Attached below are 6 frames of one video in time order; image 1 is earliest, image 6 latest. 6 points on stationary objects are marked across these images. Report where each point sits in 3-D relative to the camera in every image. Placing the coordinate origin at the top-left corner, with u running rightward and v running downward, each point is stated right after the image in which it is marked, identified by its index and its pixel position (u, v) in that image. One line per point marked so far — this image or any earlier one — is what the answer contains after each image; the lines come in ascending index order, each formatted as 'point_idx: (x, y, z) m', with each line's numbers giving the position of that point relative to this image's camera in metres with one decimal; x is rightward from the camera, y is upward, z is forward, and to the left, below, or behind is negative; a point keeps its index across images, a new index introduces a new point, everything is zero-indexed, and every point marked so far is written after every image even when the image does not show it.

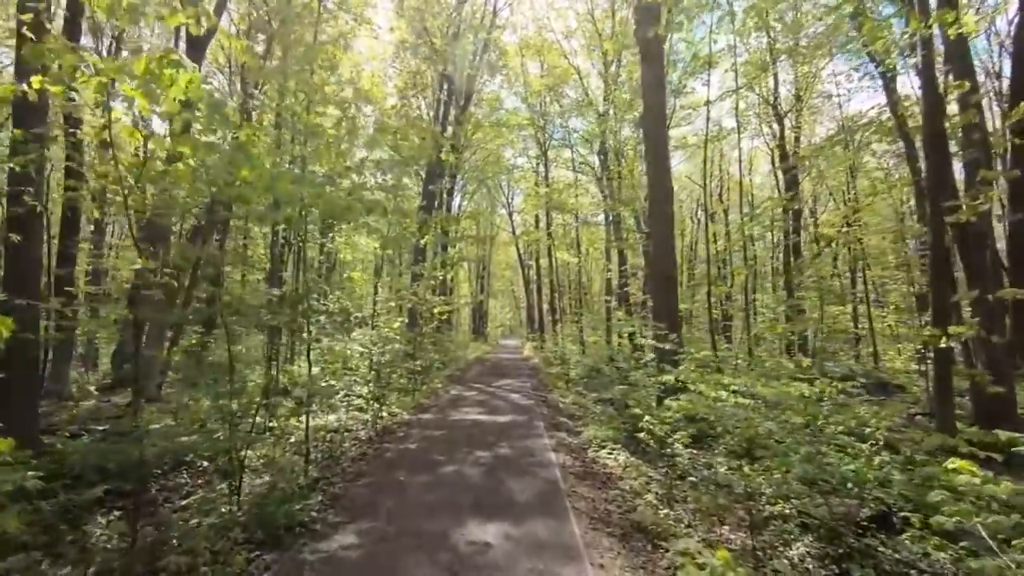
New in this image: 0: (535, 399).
0: (+0.4, -2.2, +10.4) m
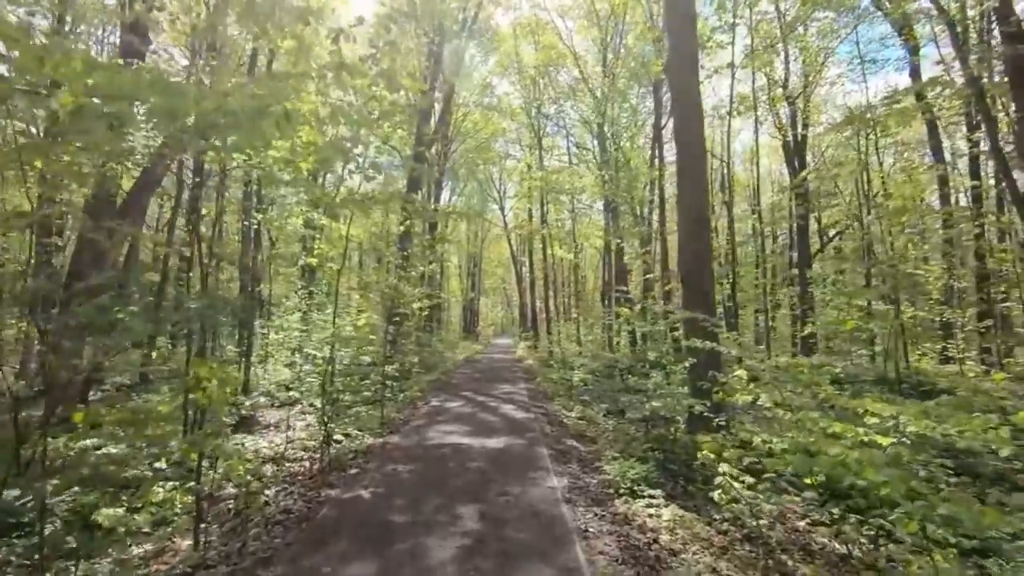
0: (+0.3, -2.0, +8.6) m
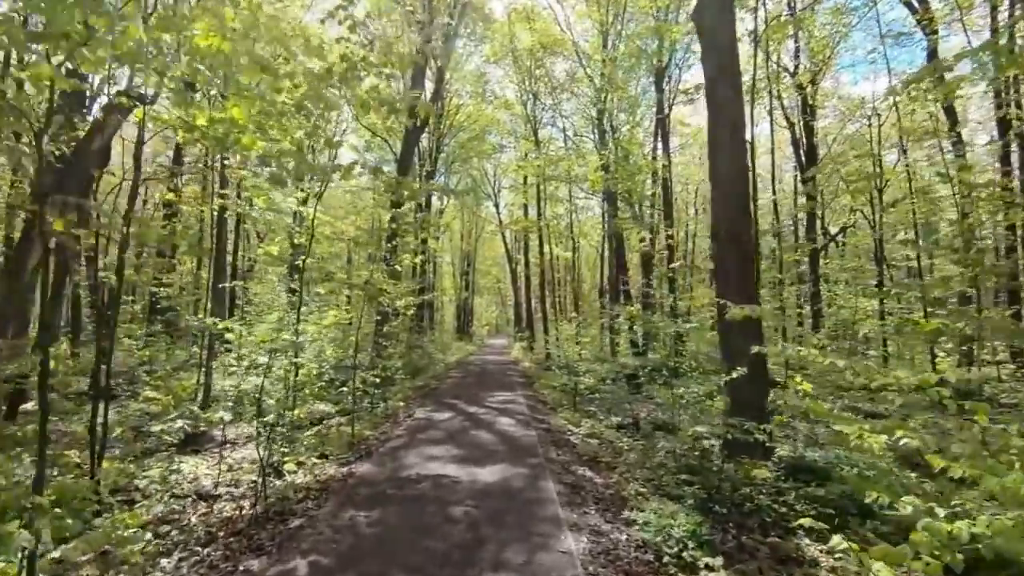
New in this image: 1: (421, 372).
0: (+0.3, -1.9, +7.3) m
1: (-2.8, -2.6, +16.3) m
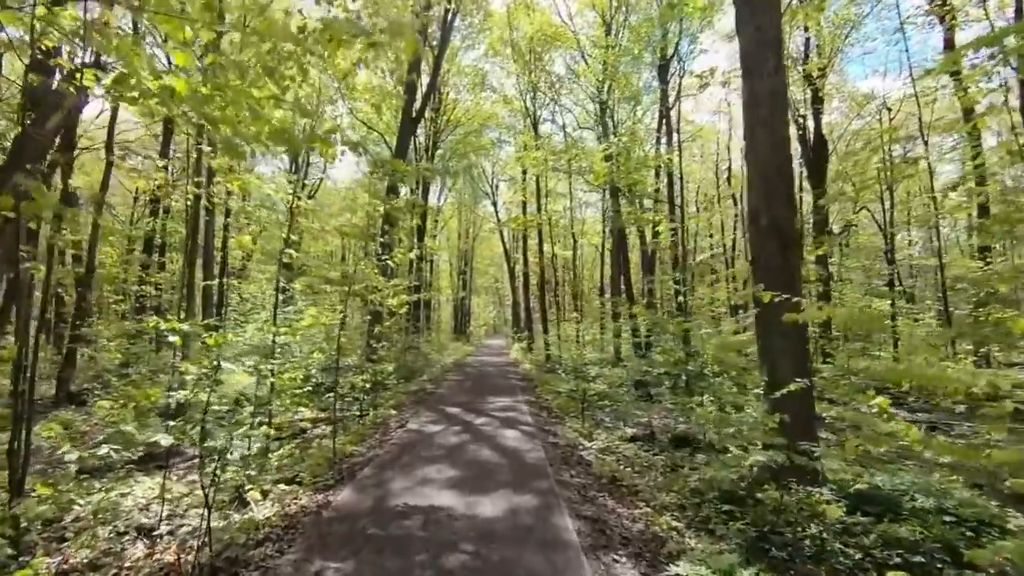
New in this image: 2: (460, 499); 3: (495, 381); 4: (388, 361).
0: (+0.3, -1.8, +6.6) m
1: (-2.8, -2.5, +15.5) m
2: (-0.5, -1.9, +4.8) m
3: (-0.5, -2.6, +15.1) m
4: (-3.1, -1.8, +13.3) m
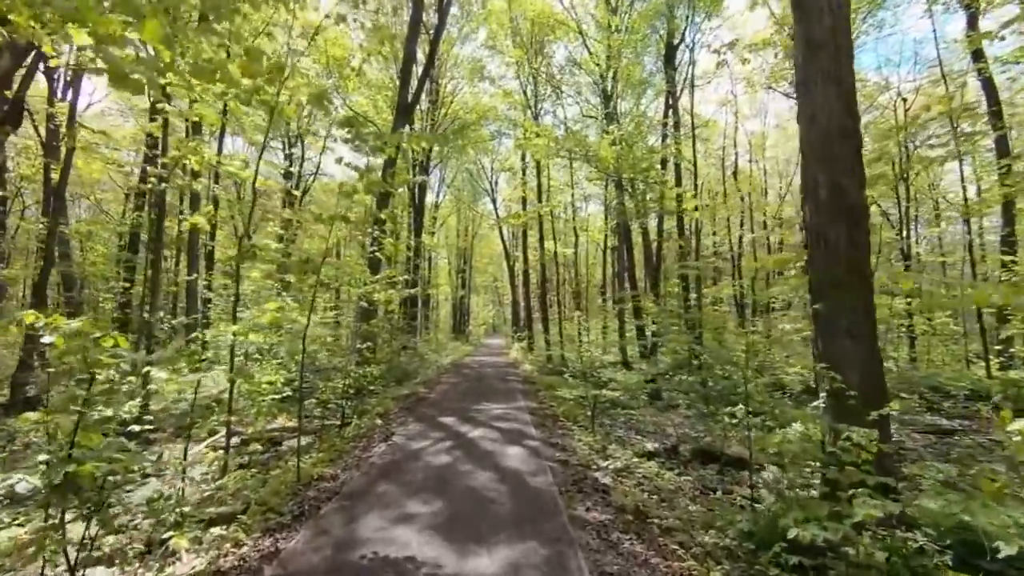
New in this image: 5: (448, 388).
0: (+0.3, -1.8, +5.6) m
1: (-2.8, -2.4, +14.5) m
2: (-0.5, -1.8, +3.9) m
3: (-0.5, -2.6, +14.2) m
4: (-3.1, -1.7, +12.4) m
5: (-1.6, -2.6, +13.9) m
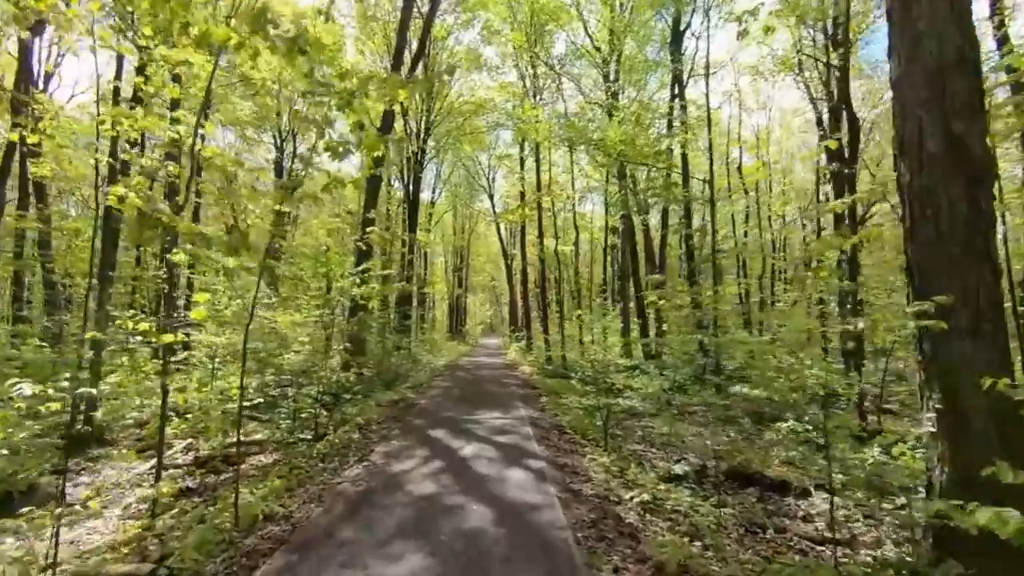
0: (+0.3, -1.7, +4.7) m
1: (-2.8, -2.3, +13.5) m
2: (-0.5, -1.7, +2.9) m
3: (-0.5, -2.5, +13.2) m
4: (-3.1, -1.6, +11.4) m
5: (-1.7, -2.5, +12.9) m
